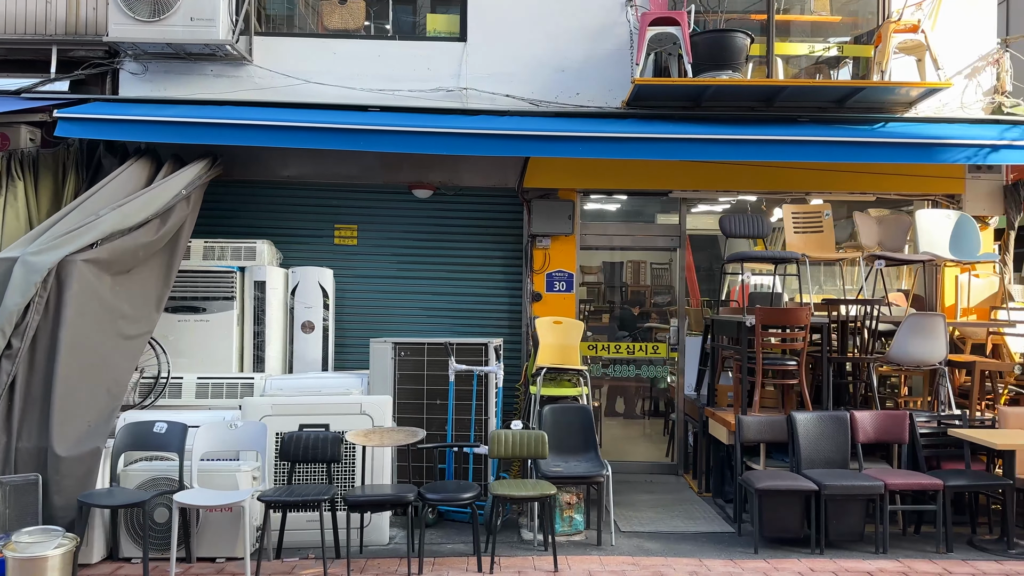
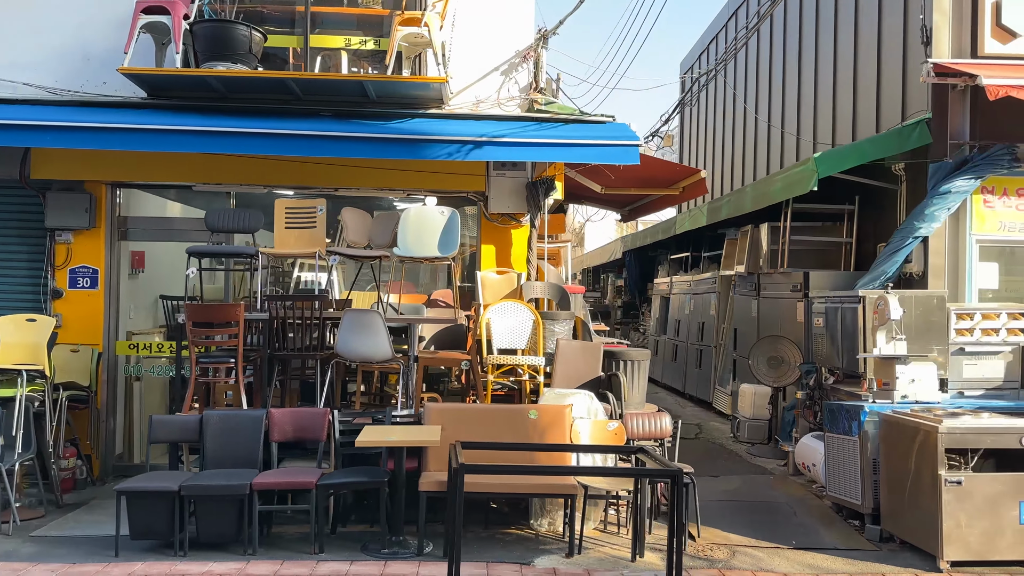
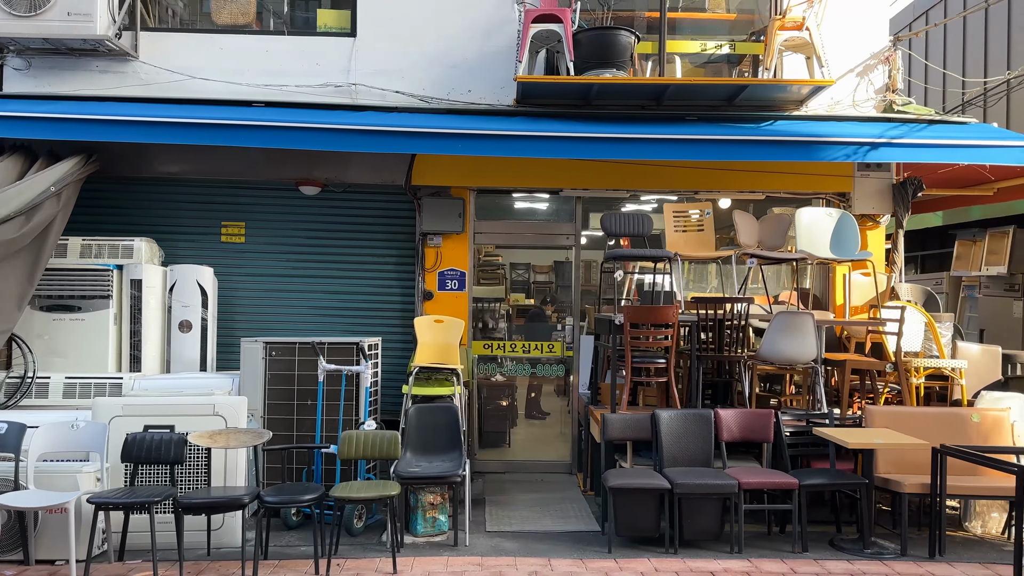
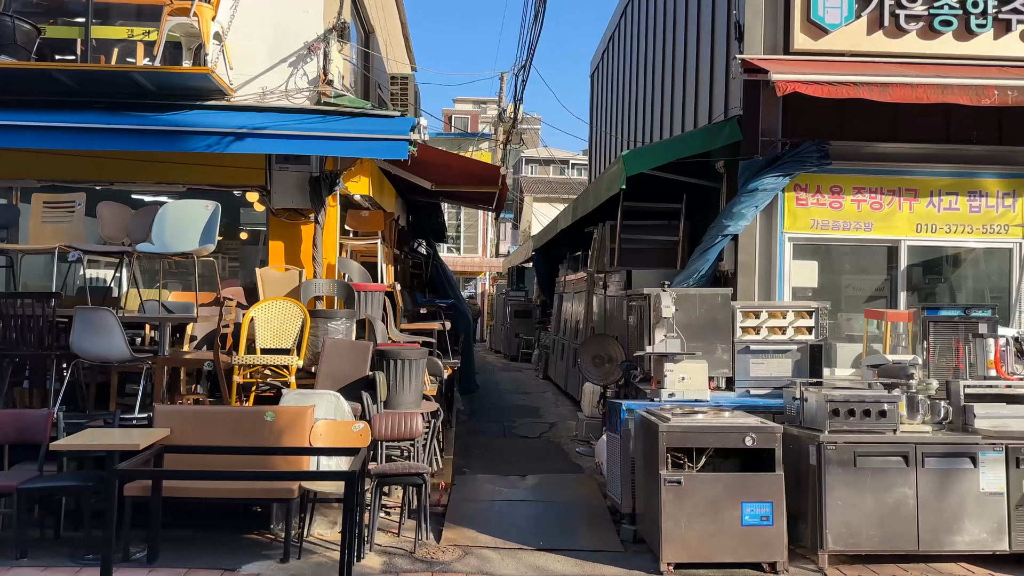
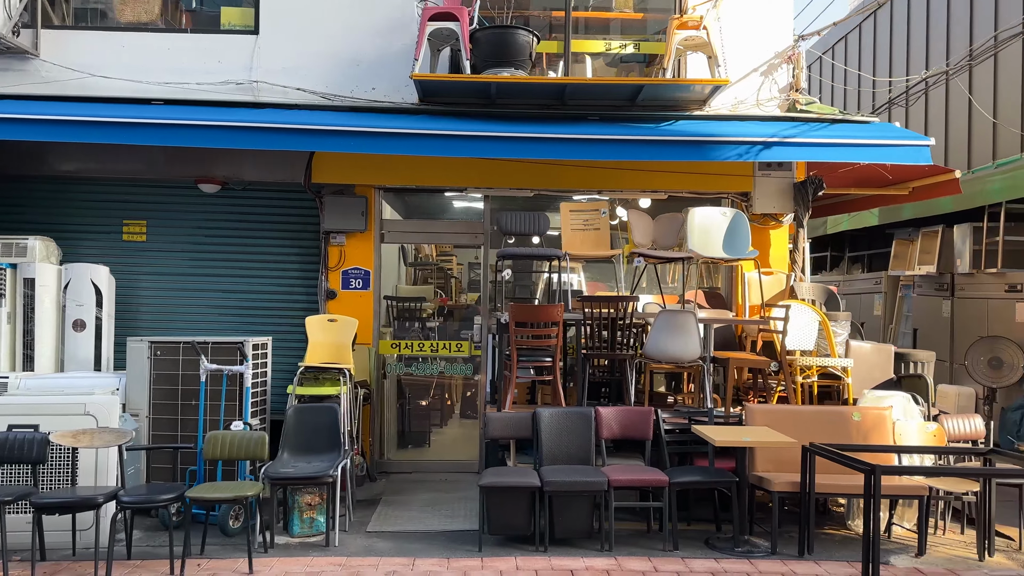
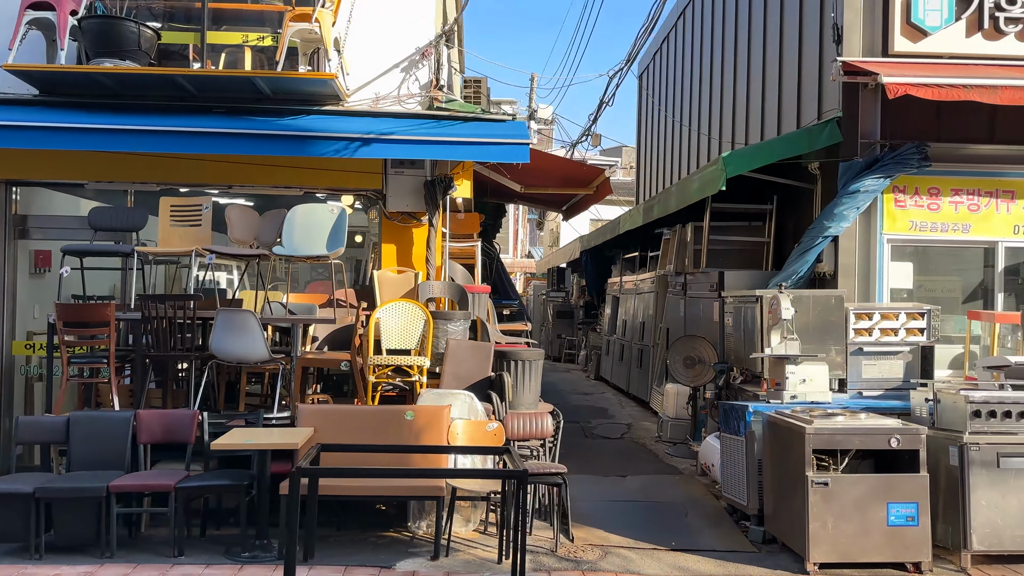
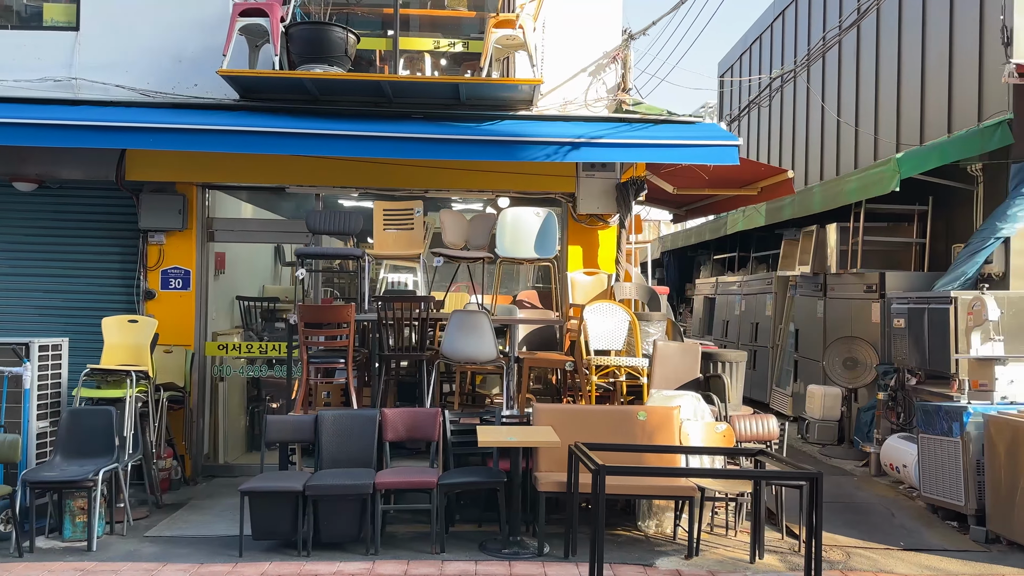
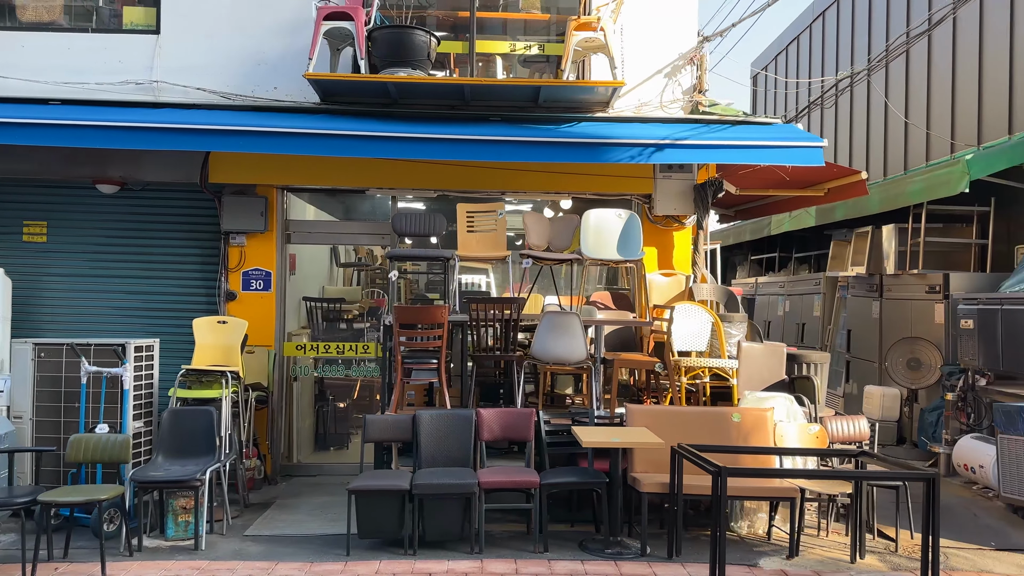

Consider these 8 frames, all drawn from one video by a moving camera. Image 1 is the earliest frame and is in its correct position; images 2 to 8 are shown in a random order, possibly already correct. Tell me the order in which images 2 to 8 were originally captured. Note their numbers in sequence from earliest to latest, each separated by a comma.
3, 5, 8, 7, 2, 6, 4
